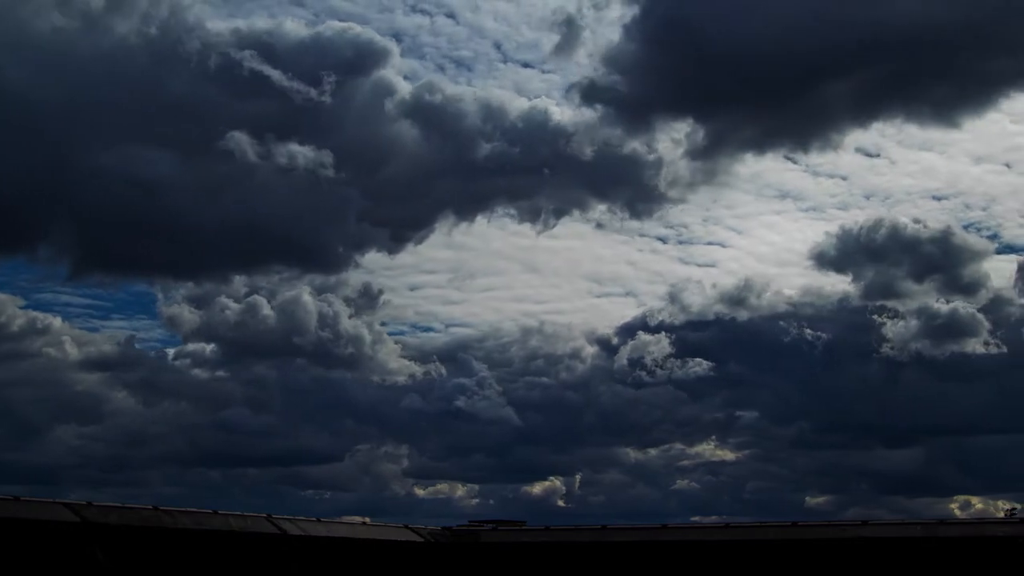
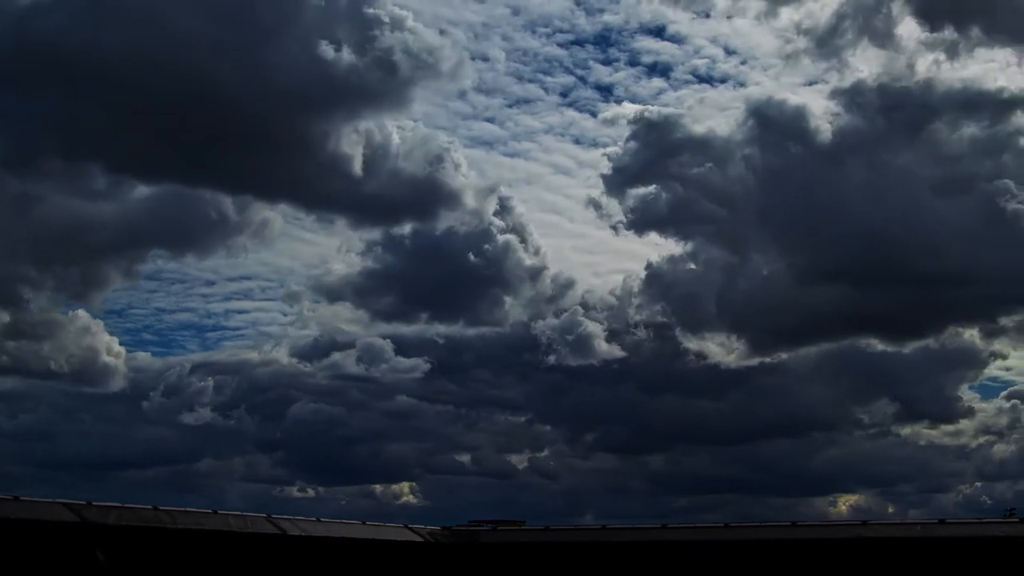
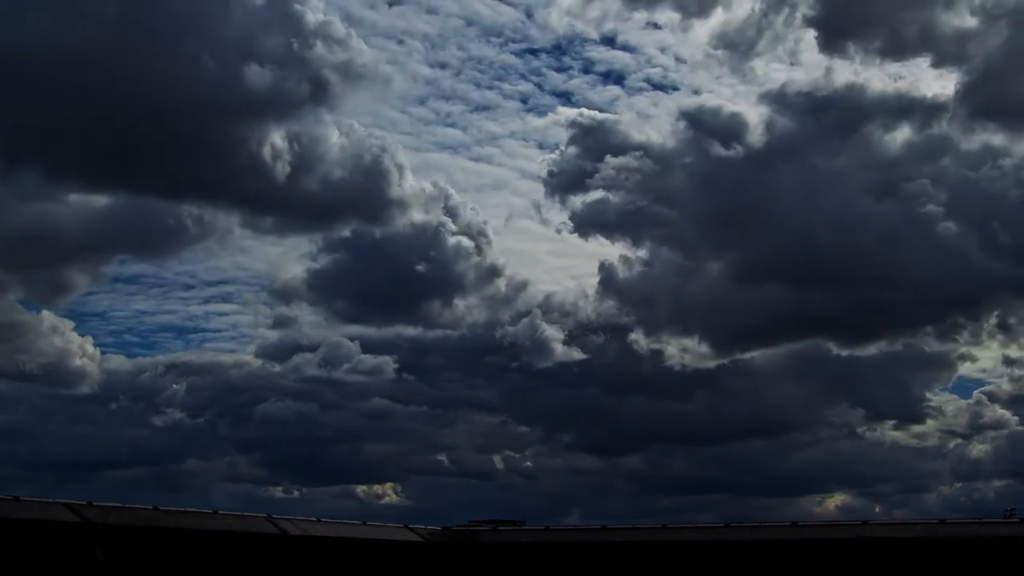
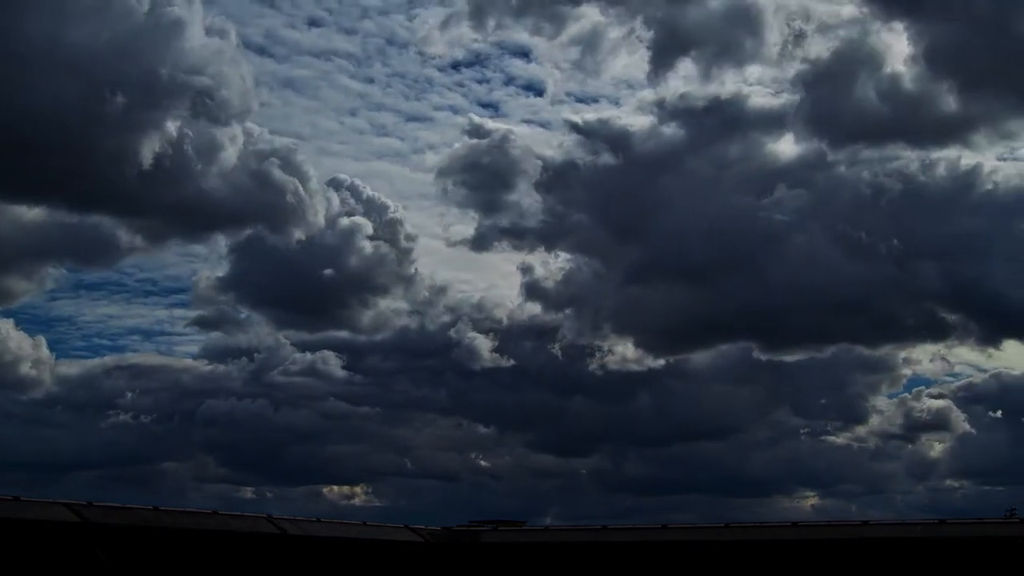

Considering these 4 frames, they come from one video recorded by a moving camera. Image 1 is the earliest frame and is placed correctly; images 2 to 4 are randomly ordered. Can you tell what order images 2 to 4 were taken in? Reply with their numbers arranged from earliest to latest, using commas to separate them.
2, 3, 4
